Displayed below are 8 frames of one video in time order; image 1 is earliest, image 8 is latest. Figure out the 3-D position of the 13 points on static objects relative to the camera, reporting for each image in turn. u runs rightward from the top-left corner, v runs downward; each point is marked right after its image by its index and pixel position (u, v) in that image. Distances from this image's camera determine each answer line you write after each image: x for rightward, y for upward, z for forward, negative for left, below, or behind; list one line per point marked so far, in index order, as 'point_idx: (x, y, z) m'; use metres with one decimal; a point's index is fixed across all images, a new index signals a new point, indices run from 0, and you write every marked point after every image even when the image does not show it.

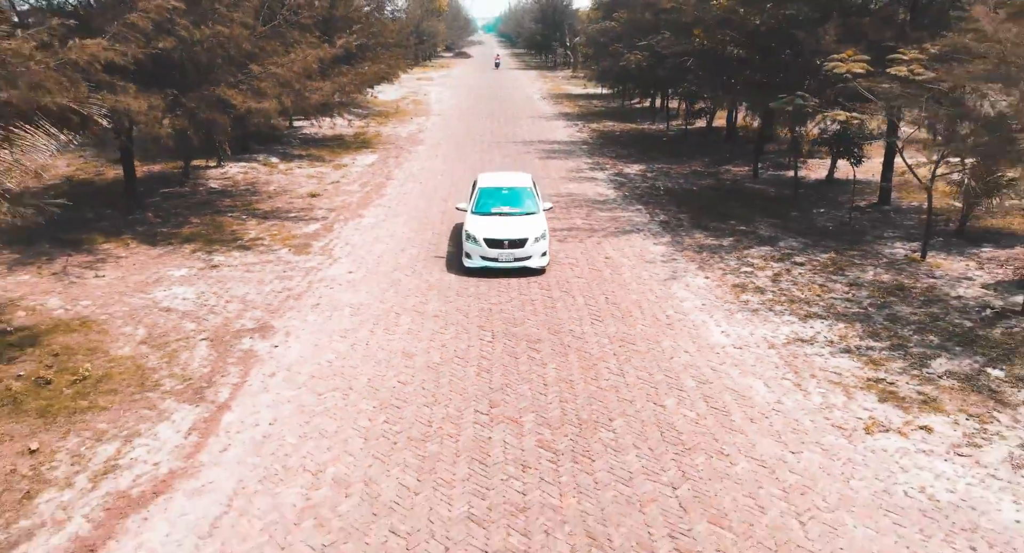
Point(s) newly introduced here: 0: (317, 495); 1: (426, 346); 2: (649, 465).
0: (-1.8, -2.1, +6.5) m
1: (-1.1, -1.0, +9.6) m
2: (+1.4, -1.9, +6.9) m
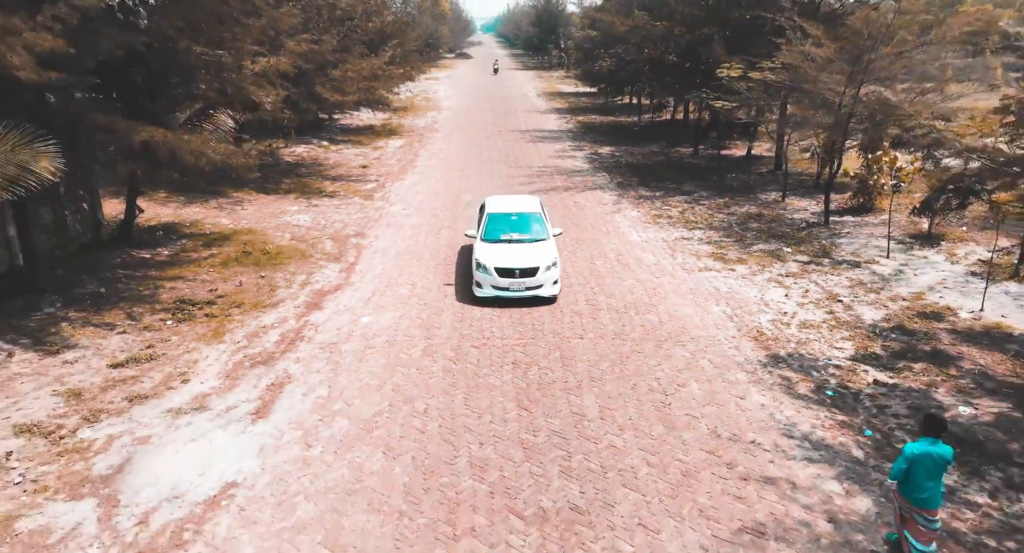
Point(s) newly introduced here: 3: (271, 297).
0: (-1.8, -0.3, +13.0) m
1: (-1.2, +0.8, +16.1) m
2: (+1.4, -0.1, +13.3) m
3: (-4.3, -0.4, +12.7) m
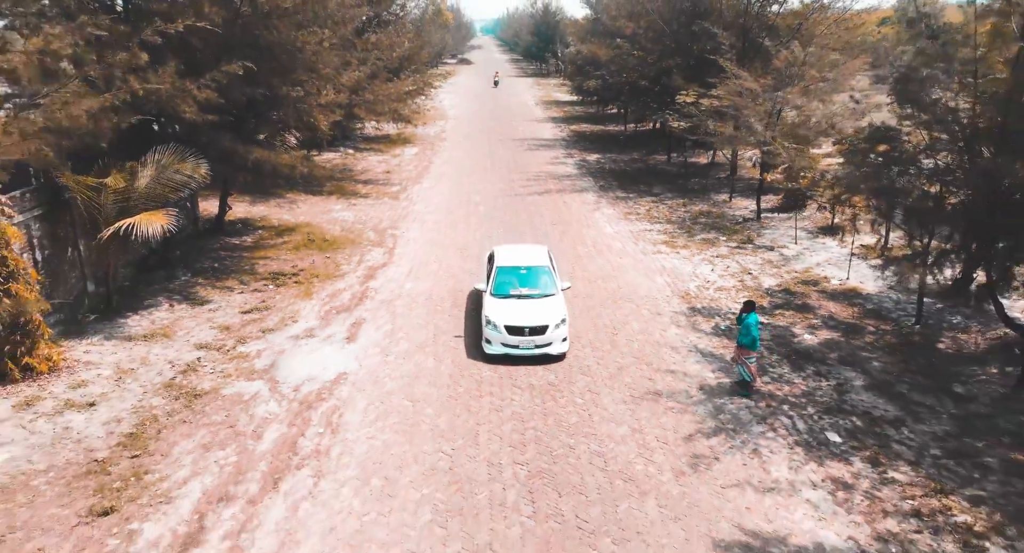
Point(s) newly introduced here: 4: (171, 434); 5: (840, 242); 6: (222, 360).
0: (-1.7, +0.2, +17.6) m
1: (-1.1, +1.3, +20.7) m
2: (+1.4, +0.4, +18.0) m
3: (-4.3, +0.1, +17.4) m
4: (-5.0, -2.3, +10.2) m
5: (+8.8, +0.9, +18.6) m
6: (-5.1, -1.5, +12.4) m
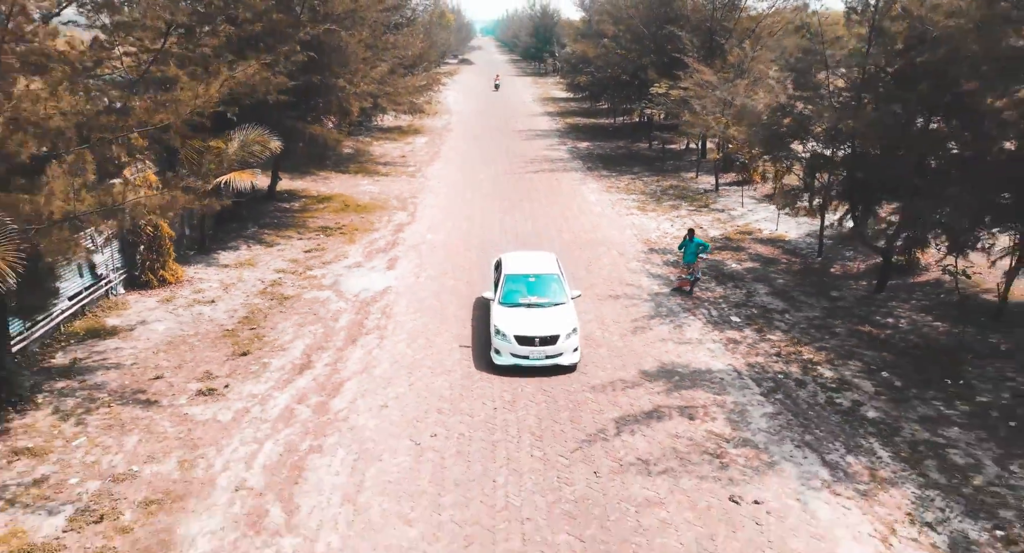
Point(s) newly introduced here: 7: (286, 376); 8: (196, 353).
0: (-1.7, +1.6, +22.0) m
1: (-1.1, +2.7, +25.1) m
2: (+1.4, +1.8, +22.4) m
3: (-4.3, +1.5, +21.7) m
4: (-5.0, -0.9, +14.6) m
5: (+8.8, +2.4, +23.0) m
6: (-5.1, -0.1, +16.7) m
7: (-3.9, -1.7, +12.0) m
8: (-5.9, -1.4, +12.9) m
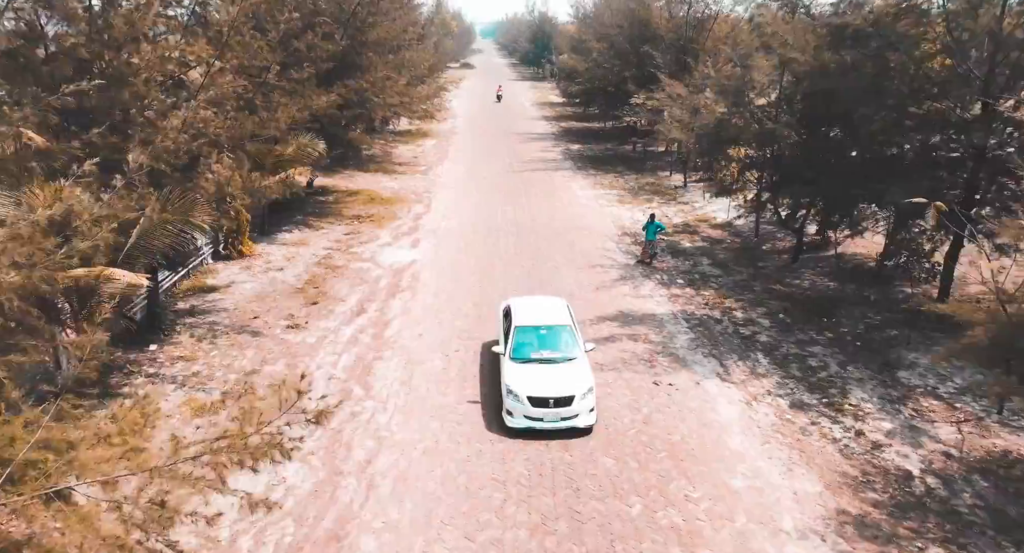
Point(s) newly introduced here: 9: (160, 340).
0: (-1.8, +2.4, +26.6) m
1: (-1.2, +3.5, +29.7) m
2: (+1.4, +2.6, +27.0) m
3: (-4.4, +2.3, +26.4) m
4: (-5.0, -0.1, +19.2) m
5: (+8.7, +3.1, +27.6) m
6: (-5.2, +0.7, +21.4) m
7: (-3.9, -1.0, +16.6) m
8: (-5.9, -0.7, +17.5) m
9: (-7.6, -1.4, +15.0) m
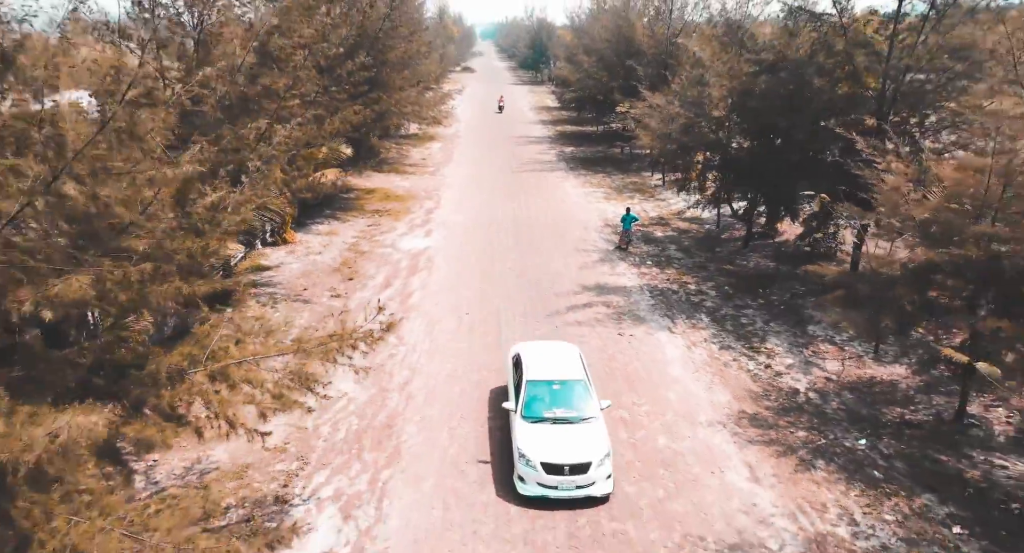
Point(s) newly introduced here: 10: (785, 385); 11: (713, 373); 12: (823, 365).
0: (-1.8, +3.0, +30.7) m
1: (-1.3, +4.1, +33.9) m
2: (+1.3, +3.1, +31.1) m
3: (-4.4, +2.9, +30.5) m
4: (-5.1, +0.5, +23.3) m
5: (+8.7, +3.7, +31.8) m
6: (-5.2, +1.3, +25.5) m
7: (-4.0, -0.4, +20.8) m
8: (-5.9, -0.1, +21.6) m
9: (-7.6, -0.8, +19.1) m
10: (+6.0, -2.4, +15.2) m
11: (+4.5, -2.2, +15.7) m
12: (+7.2, -2.1, +16.1) m
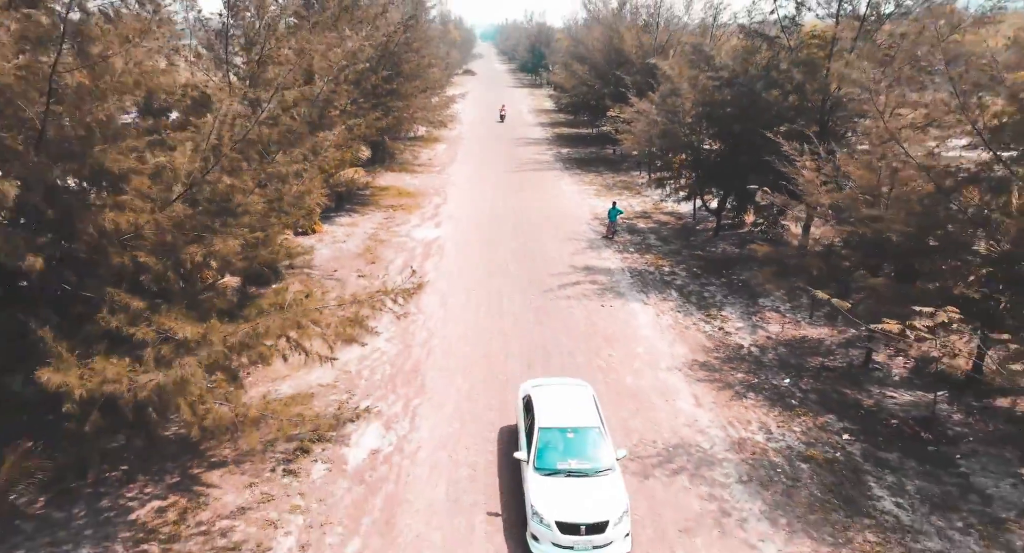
0: (-1.8, +3.5, +34.4) m
1: (-1.3, +4.6, +37.5) m
2: (+1.3, +3.7, +34.7) m
3: (-4.4, +3.5, +34.1) m
4: (-5.1, +1.1, +26.9) m
5: (+8.7, +4.3, +35.4) m
6: (-5.2, +1.9, +29.1) m
7: (-4.0, +0.2, +24.4) m
8: (-5.9, +0.5, +25.2) m
9: (-7.6, -0.2, +22.7) m
10: (+6.0, -1.8, +18.8) m
11: (+4.5, -1.6, +19.3) m
12: (+7.2, -1.4, +19.7) m
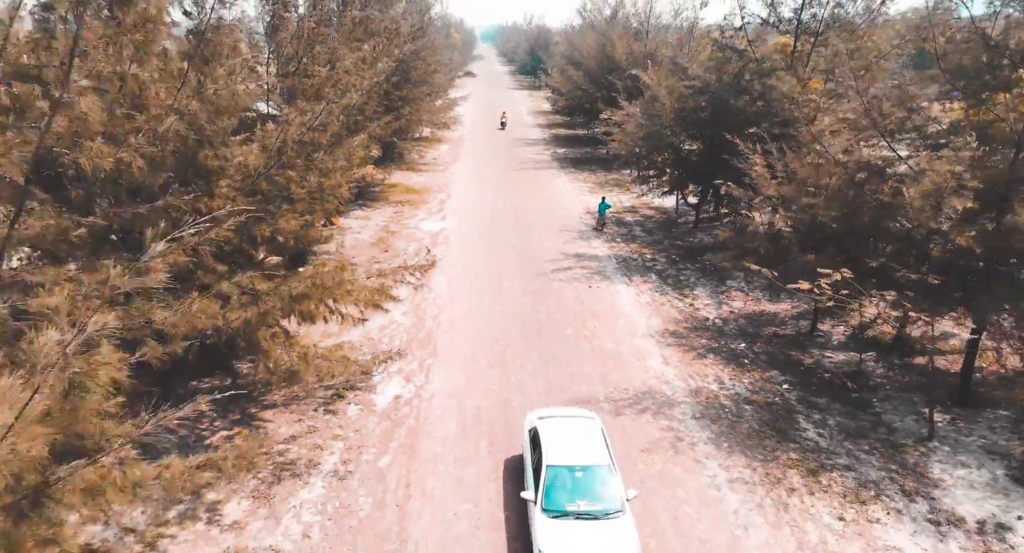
0: (-1.9, +4.1, +37.4) m
1: (-1.3, +5.2, +40.5) m
2: (+1.3, +4.3, +37.8) m
3: (-4.5, +4.0, +37.1) m
4: (-5.1, +1.6, +30.0) m
5: (+8.6, +4.9, +38.4) m
6: (-5.3, +2.4, +32.1) m
7: (-4.0, +0.8, +27.4) m
8: (-6.0, +1.1, +28.3) m
9: (-7.7, +0.4, +25.7) m
10: (+5.9, -1.2, +21.8) m
11: (+4.5, -1.0, +22.3) m
12: (+7.1, -0.9, +22.7) m
